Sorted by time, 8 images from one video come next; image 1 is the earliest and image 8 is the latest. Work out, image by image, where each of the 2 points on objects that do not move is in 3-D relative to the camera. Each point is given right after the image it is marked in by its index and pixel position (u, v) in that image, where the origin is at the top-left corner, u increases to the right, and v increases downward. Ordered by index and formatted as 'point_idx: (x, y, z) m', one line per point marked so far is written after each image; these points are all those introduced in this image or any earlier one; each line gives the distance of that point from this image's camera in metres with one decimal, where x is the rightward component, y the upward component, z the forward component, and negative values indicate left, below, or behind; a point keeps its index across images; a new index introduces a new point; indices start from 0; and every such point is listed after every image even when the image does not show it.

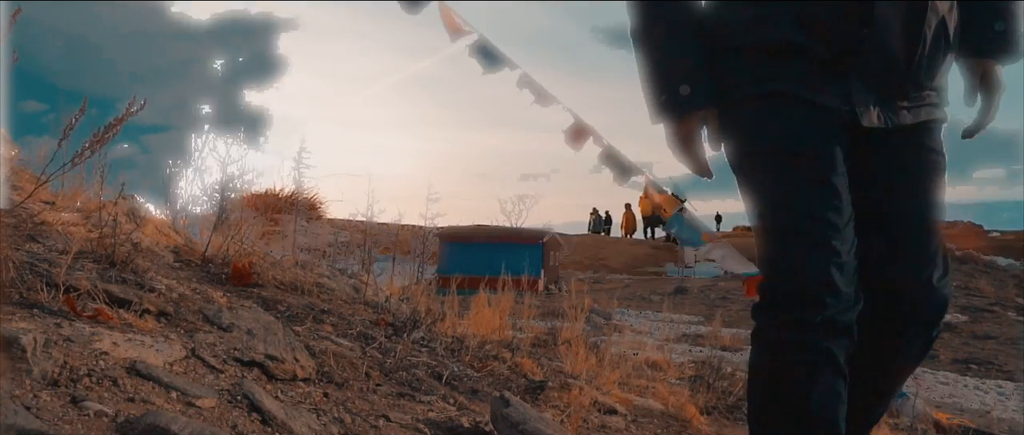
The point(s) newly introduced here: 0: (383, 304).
0: (-2.3, -1.5, +11.0) m
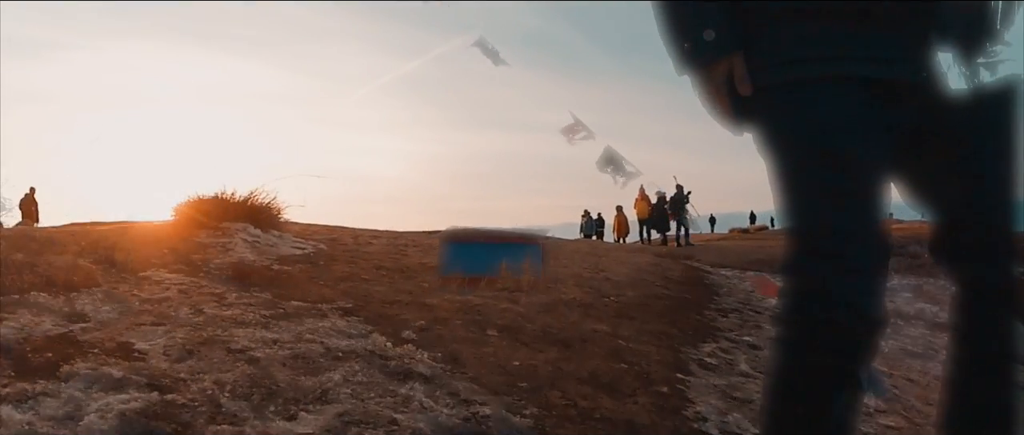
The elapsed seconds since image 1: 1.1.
0: (-2.4, -1.6, +9.6) m
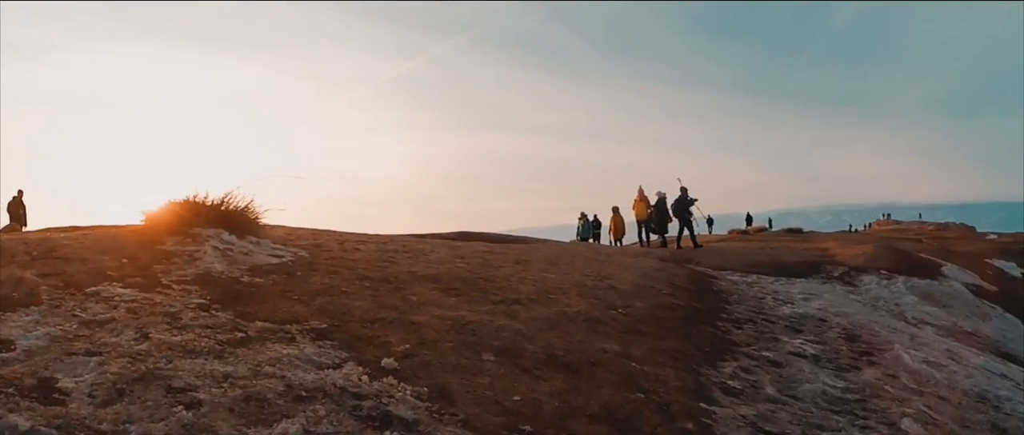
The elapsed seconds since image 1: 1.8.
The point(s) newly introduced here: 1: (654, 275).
0: (-2.4, -1.7, +8.4) m
1: (+5.0, -2.0, +19.9) m
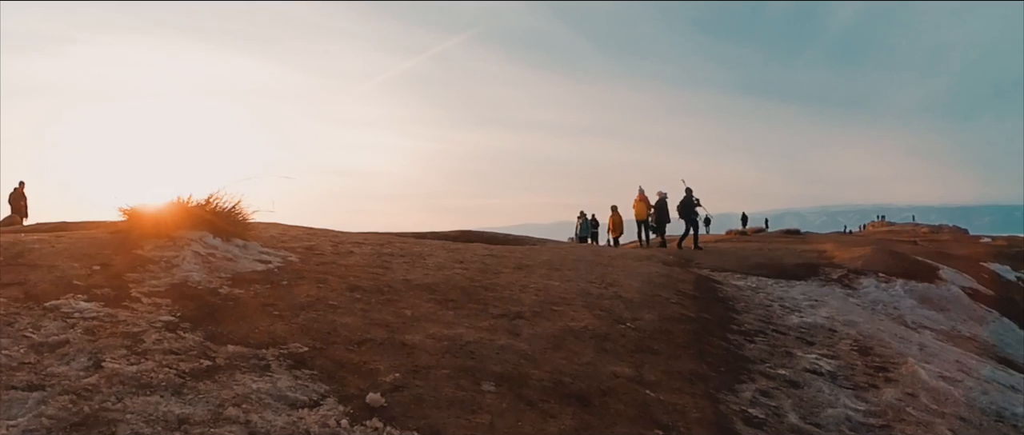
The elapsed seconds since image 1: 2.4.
0: (-2.4, -1.8, +7.5) m
1: (+4.9, -2.1, +19.0) m
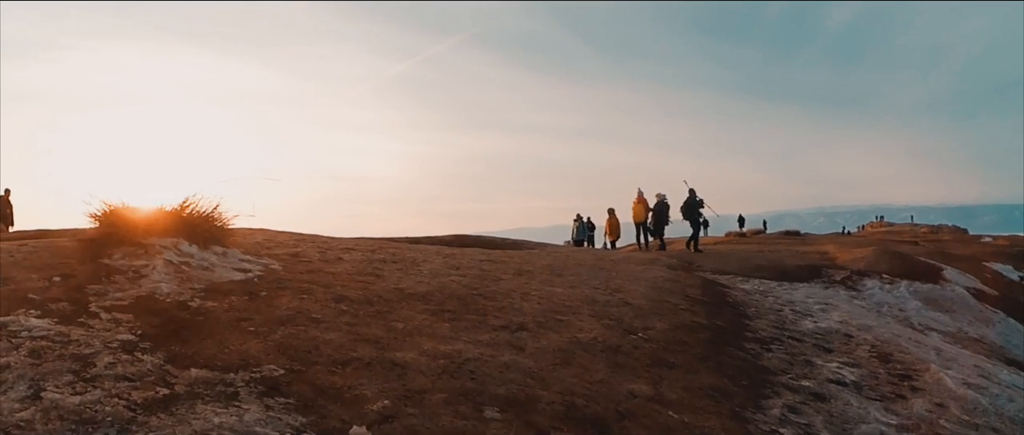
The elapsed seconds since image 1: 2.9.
0: (-2.3, -1.9, +6.5) m
1: (+4.9, -2.2, +18.1) m
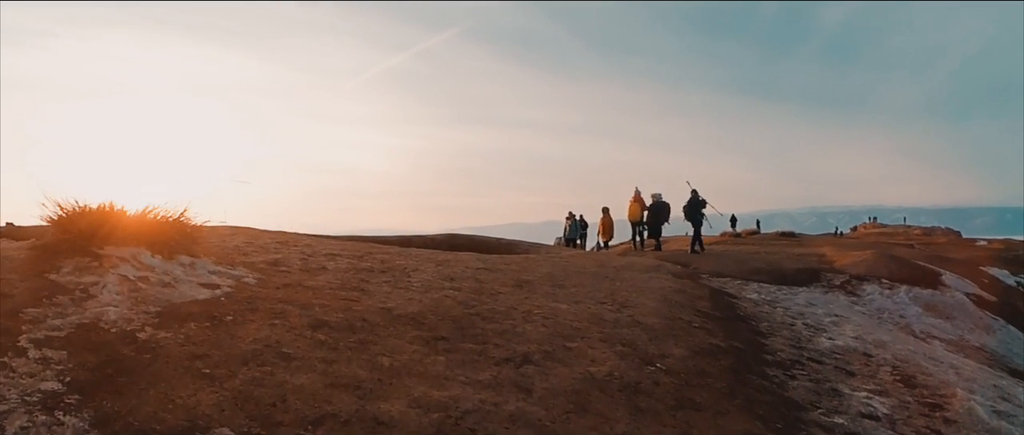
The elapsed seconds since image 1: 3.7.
0: (-2.2, -2.1, +5.2) m
1: (+4.8, -2.4, +16.9) m
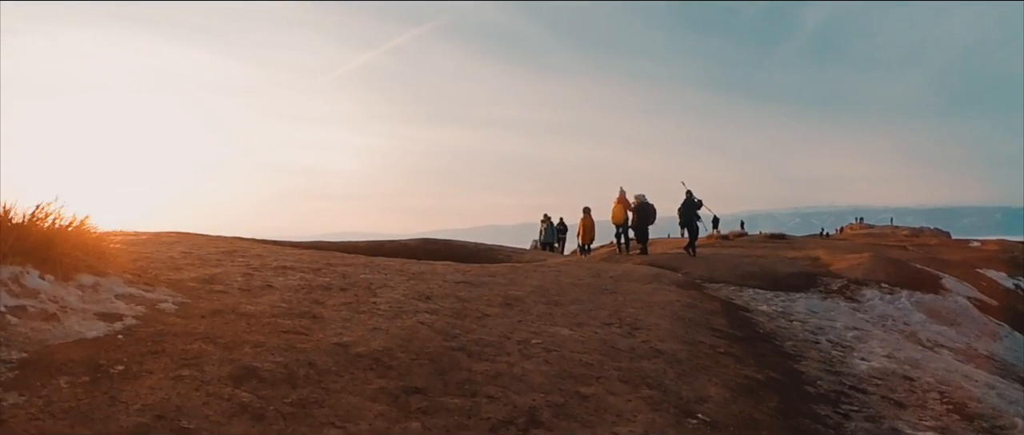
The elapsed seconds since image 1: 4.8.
0: (-2.1, -2.2, +2.8) m
1: (+4.5, -2.5, +14.7) m
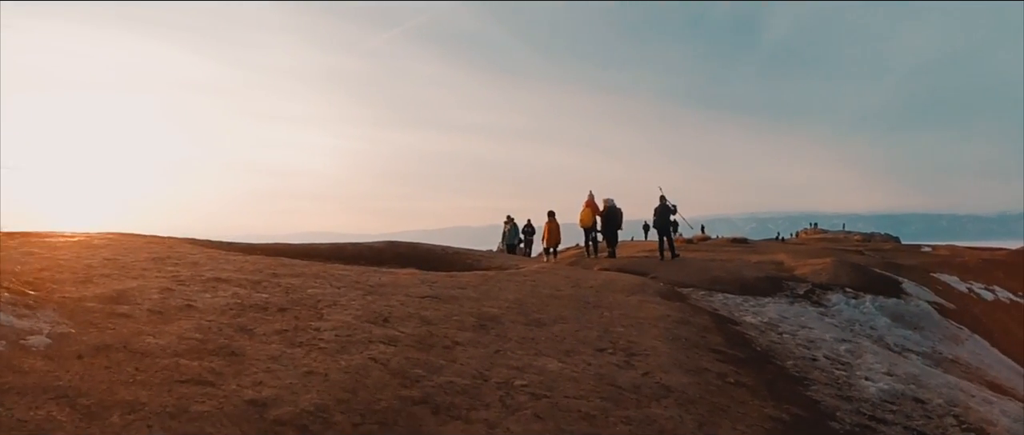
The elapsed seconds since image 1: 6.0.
0: (-1.8, -2.3, +0.5) m
1: (+3.9, -2.6, +12.9) m
